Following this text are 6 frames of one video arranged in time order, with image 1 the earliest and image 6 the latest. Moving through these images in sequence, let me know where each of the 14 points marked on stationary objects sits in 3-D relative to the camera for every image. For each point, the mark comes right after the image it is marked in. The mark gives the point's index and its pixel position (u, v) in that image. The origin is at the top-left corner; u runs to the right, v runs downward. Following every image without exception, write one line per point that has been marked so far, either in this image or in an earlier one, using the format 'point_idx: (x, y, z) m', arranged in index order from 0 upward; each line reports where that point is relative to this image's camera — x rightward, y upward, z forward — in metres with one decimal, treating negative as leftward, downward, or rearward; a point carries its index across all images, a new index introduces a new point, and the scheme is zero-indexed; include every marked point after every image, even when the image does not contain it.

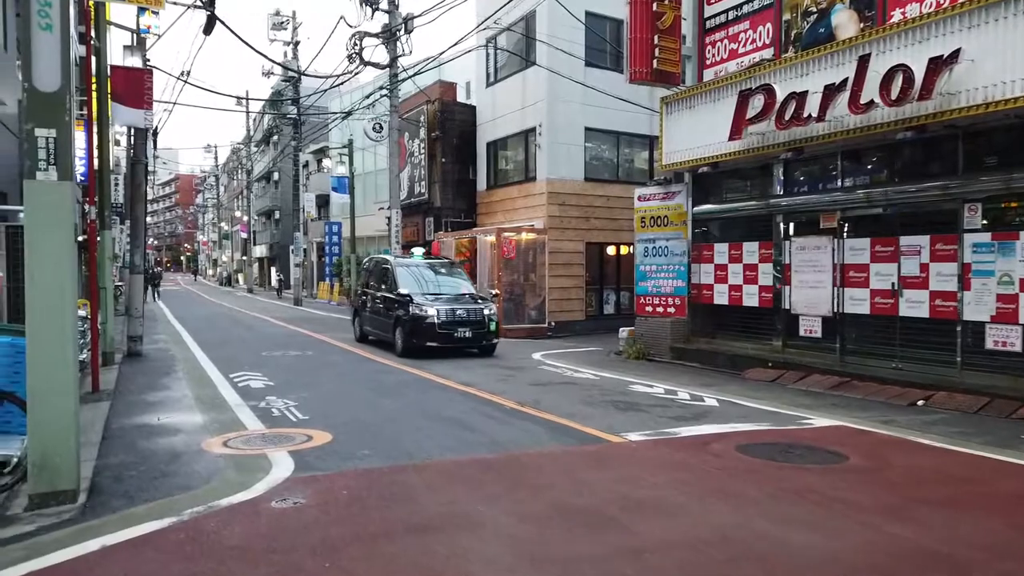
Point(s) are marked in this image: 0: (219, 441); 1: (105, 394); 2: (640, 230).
0: (-3.1, -1.6, +7.9) m
1: (-5.9, -1.6, +10.8) m
2: (+3.1, +1.4, +17.9) m
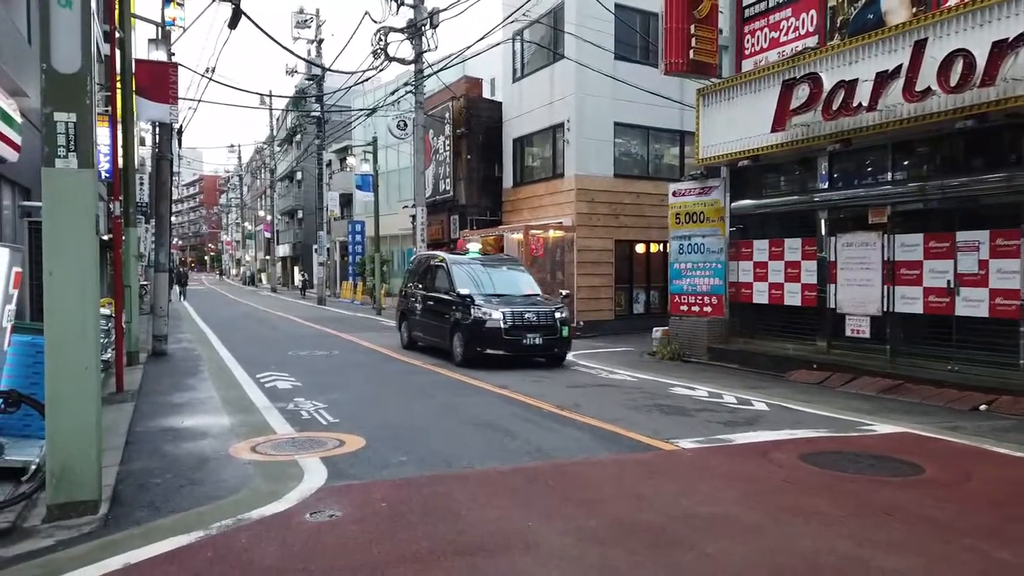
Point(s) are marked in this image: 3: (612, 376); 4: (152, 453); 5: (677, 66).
0: (-2.7, -1.6, +7.5) m
1: (-5.3, -1.5, +10.5) m
2: (+3.8, +1.4, +17.4) m
3: (+1.7, -1.5, +13.1) m
4: (-3.5, -1.6, +7.3) m
5: (+3.5, +4.8, +16.1) m
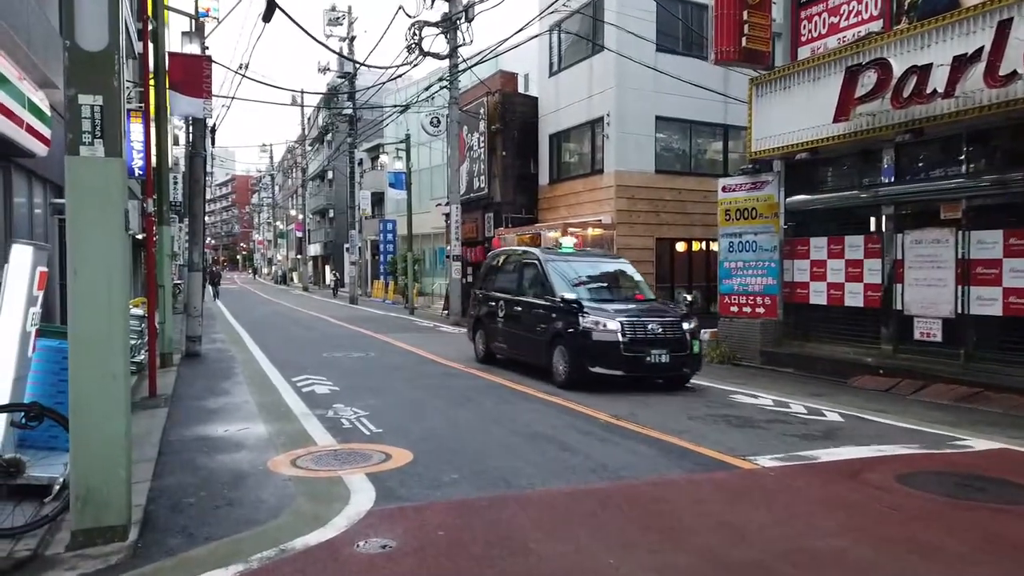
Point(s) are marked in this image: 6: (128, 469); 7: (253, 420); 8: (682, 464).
0: (-2.1, -1.6, +7.0) m
1: (-4.7, -1.5, +10.0) m
2: (+4.7, +1.4, +16.6) m
3: (+2.4, -1.5, +12.4) m
4: (-2.9, -1.6, +6.8) m
5: (+4.4, +4.8, +15.3) m
6: (-2.5, -1.2, +5.0) m
7: (-3.1, -1.6, +8.9) m
8: (+1.5, -1.6, +6.6) m
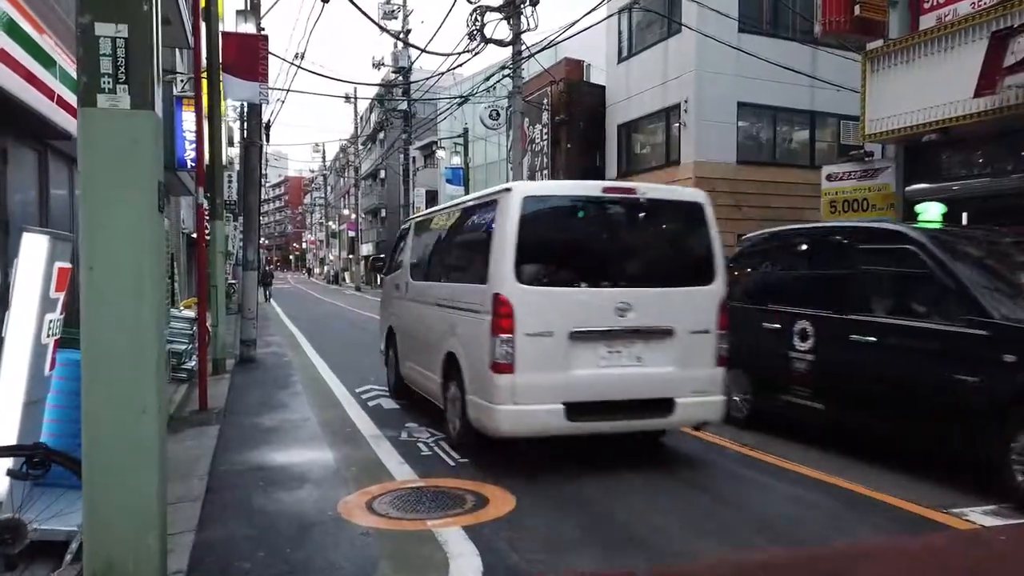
0: (-1.1, -1.6, +5.6) m
1: (-3.5, -1.5, +8.8) m
2: (+6.2, +1.4, +14.8) m
3: (+3.7, -1.5, +10.7) m
4: (-2.0, -1.6, +5.5) m
5: (+5.9, +4.8, +13.6) m
6: (-1.7, -1.2, +3.6) m
7: (-2.0, -1.6, +7.6) m
8: (+2.4, -1.6, +5.1) m
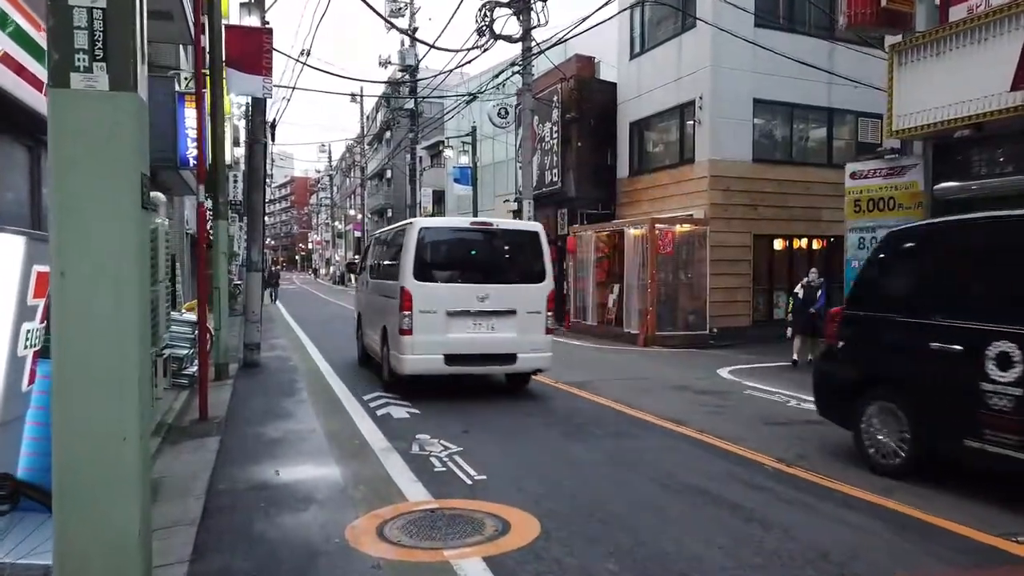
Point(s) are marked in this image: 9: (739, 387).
0: (-1.0, -1.6, +5.1) m
1: (-3.3, -1.6, +8.4) m
2: (+6.5, +1.4, +14.3) m
3: (+3.9, -1.6, +10.2) m
4: (-1.8, -1.7, +5.1) m
5: (+6.1, +4.7, +13.0) m
6: (-1.6, -1.2, +3.2) m
7: (-1.8, -1.6, +7.2) m
8: (+2.6, -1.6, +4.6) m
9: (+3.5, -1.5, +11.6) m
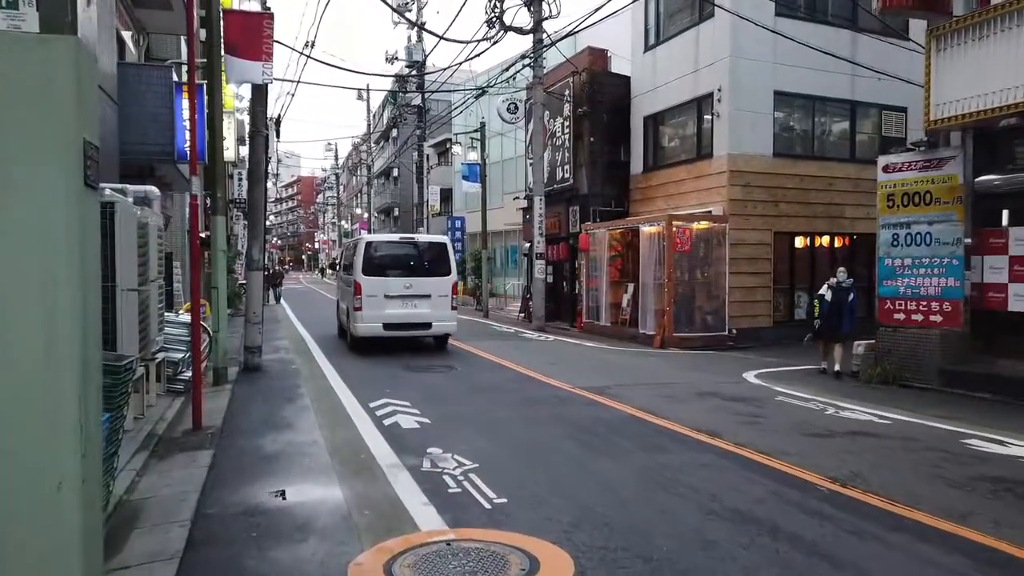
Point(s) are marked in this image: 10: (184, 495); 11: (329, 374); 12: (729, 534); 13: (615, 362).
0: (-0.8, -1.6, +4.4) m
1: (-3.1, -1.6, +7.7) m
2: (+6.7, +1.4, +13.5) m
3: (+4.1, -1.6, +9.5) m
4: (-1.7, -1.7, +4.4) m
5: (+6.3, +4.7, +12.3) m
6: (-1.4, -1.2, +2.5) m
7: (-1.6, -1.6, +6.5) m
8: (+2.8, -1.6, +3.9) m
9: (+3.7, -1.5, +10.9) m
10: (-2.6, -1.6, +5.9) m
11: (-3.0, -1.4, +12.5) m
12: (+1.4, -1.6, +4.8) m
13: (+2.0, -1.4, +14.6) m
